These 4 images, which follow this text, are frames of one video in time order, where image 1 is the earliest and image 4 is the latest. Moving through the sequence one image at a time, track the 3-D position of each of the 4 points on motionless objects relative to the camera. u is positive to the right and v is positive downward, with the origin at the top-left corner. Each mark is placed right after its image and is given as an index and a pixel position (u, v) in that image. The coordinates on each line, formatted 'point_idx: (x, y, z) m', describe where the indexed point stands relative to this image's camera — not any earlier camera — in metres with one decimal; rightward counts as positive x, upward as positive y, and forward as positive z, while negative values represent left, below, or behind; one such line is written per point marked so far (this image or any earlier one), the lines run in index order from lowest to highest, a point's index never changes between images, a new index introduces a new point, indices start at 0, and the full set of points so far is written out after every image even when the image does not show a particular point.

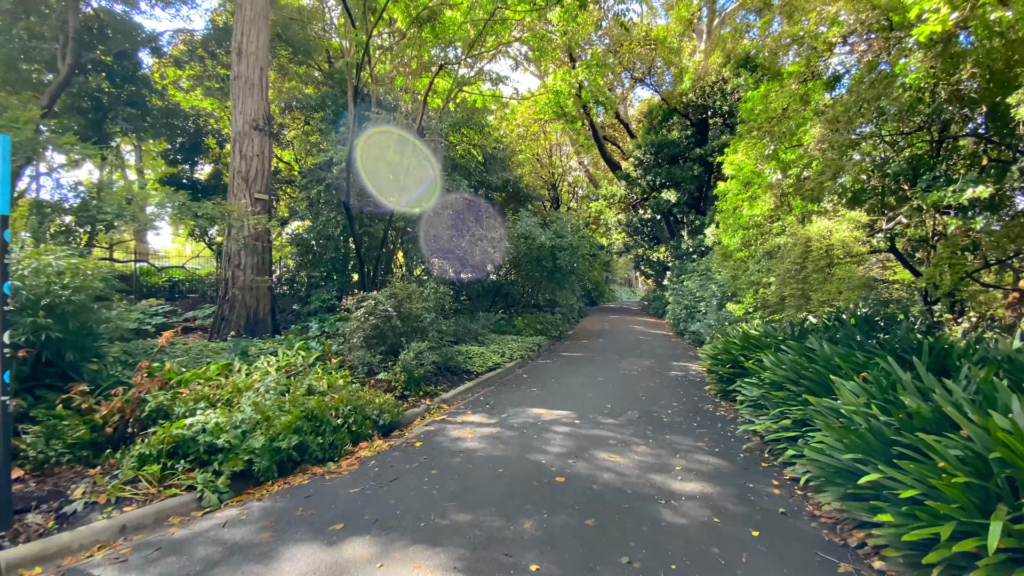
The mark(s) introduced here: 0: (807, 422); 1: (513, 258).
0: (+2.9, -1.3, +4.4) m
1: (0.0, +0.9, +14.0) m
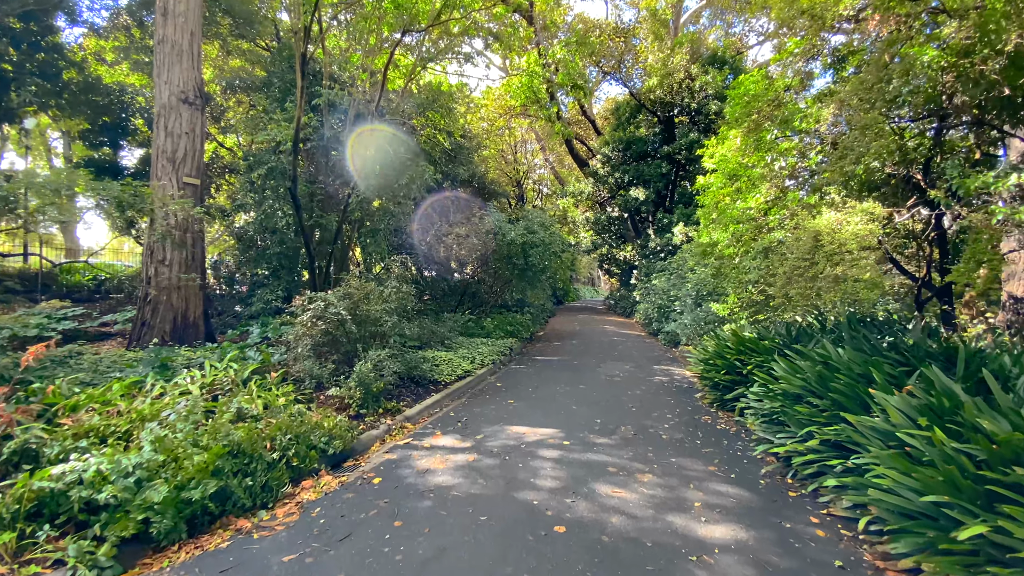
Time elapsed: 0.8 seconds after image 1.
0: (+2.7, -1.3, +3.8) m
1: (-0.9, +1.0, +13.1) m
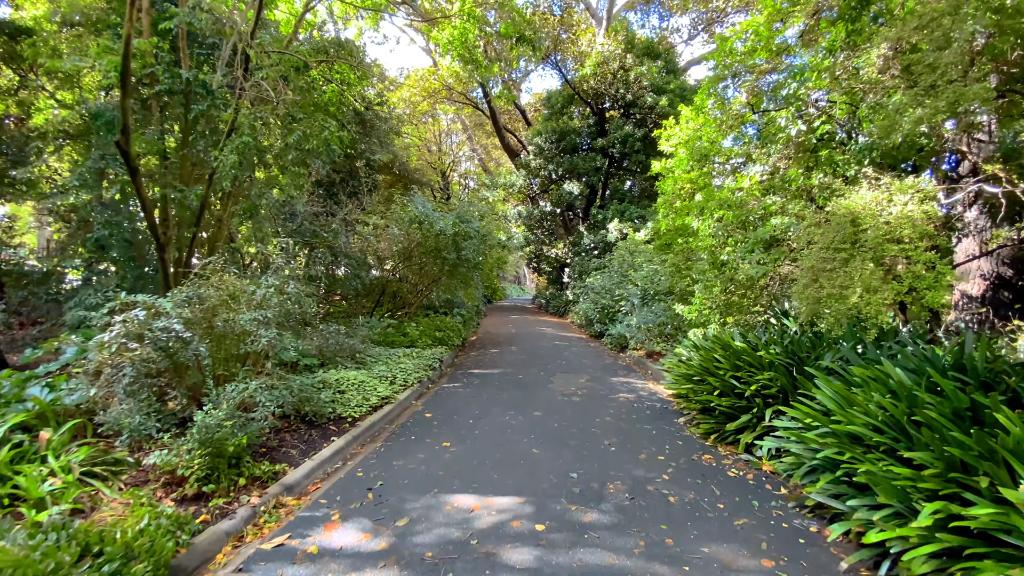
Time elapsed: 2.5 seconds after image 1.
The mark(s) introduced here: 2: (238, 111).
0: (+2.5, -1.3, +2.4) m
1: (-2.6, +1.0, +11.0) m
2: (-3.9, +2.5, +6.4) m
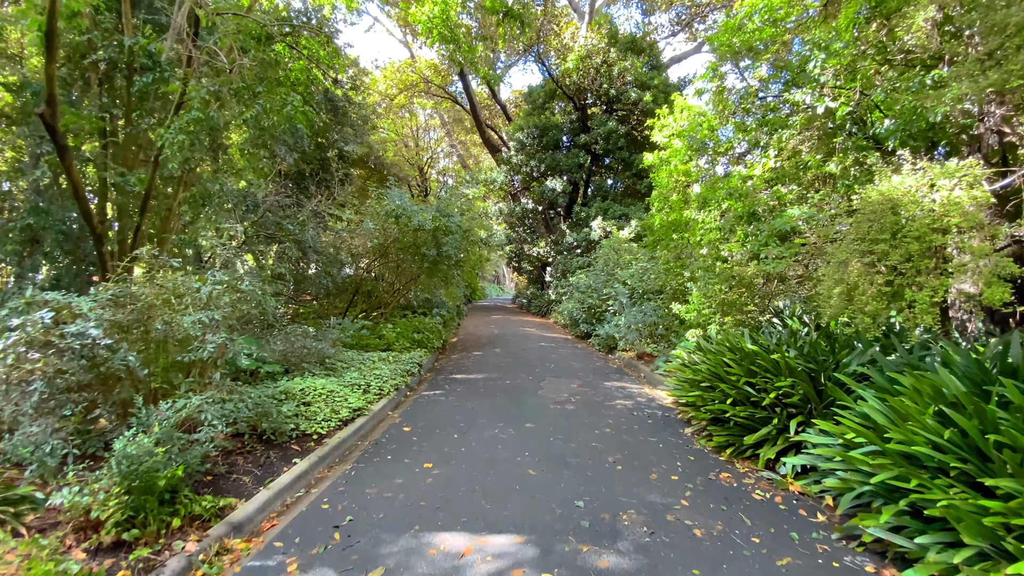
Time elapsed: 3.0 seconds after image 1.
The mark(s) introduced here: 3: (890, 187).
0: (+2.6, -1.3, +1.9) m
1: (-3.0, +1.0, +10.2) m
2: (-4.0, +2.5, +5.6) m
3: (+3.2, +0.9, +3.9) m
